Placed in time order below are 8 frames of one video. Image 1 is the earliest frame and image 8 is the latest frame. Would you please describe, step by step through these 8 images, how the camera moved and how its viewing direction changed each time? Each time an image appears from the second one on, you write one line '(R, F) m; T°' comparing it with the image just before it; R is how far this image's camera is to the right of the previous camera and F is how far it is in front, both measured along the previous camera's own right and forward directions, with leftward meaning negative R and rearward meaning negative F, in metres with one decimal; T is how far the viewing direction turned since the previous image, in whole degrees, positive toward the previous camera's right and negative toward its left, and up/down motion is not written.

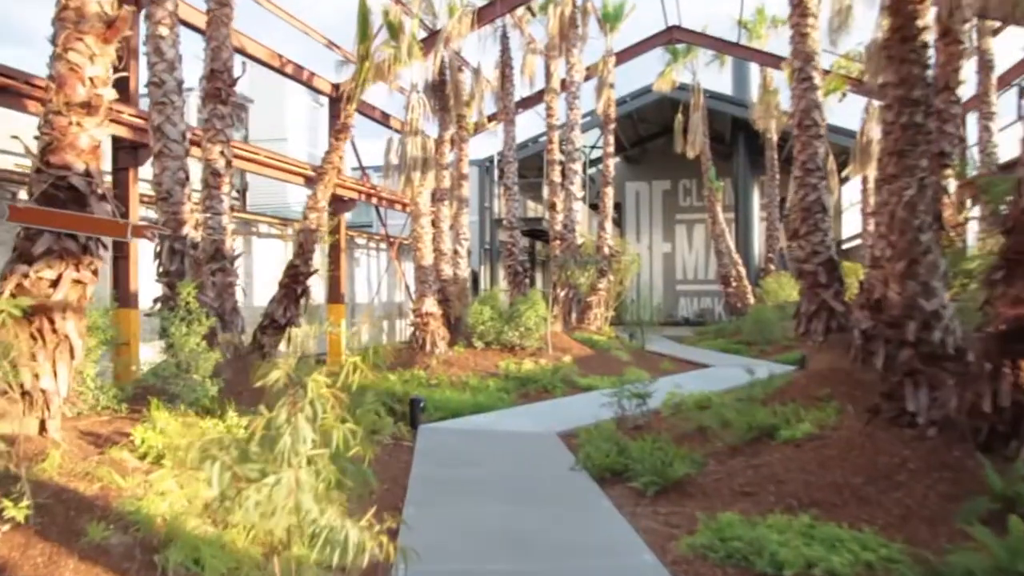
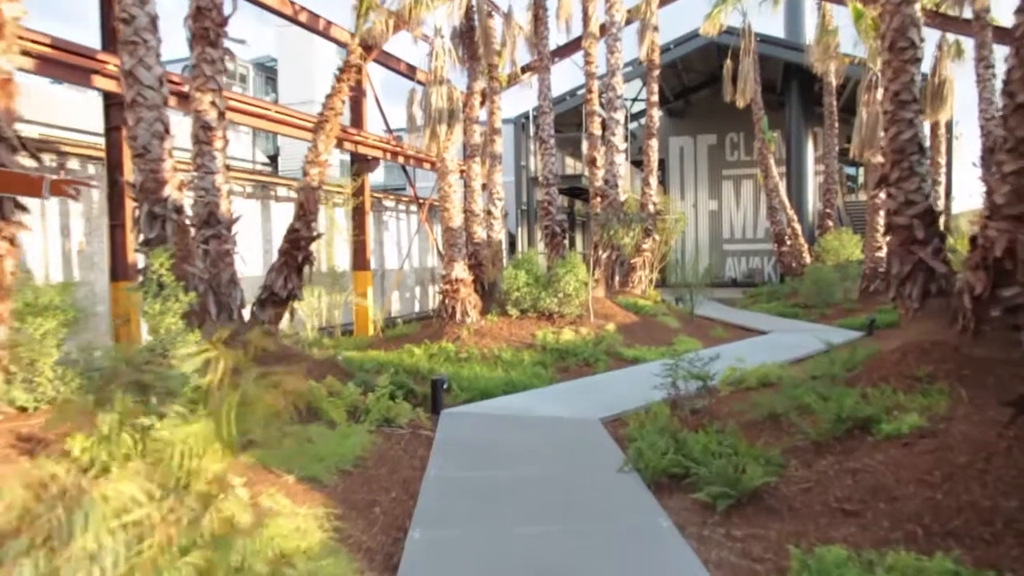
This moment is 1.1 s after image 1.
(+0.1, +1.1) m; -3°
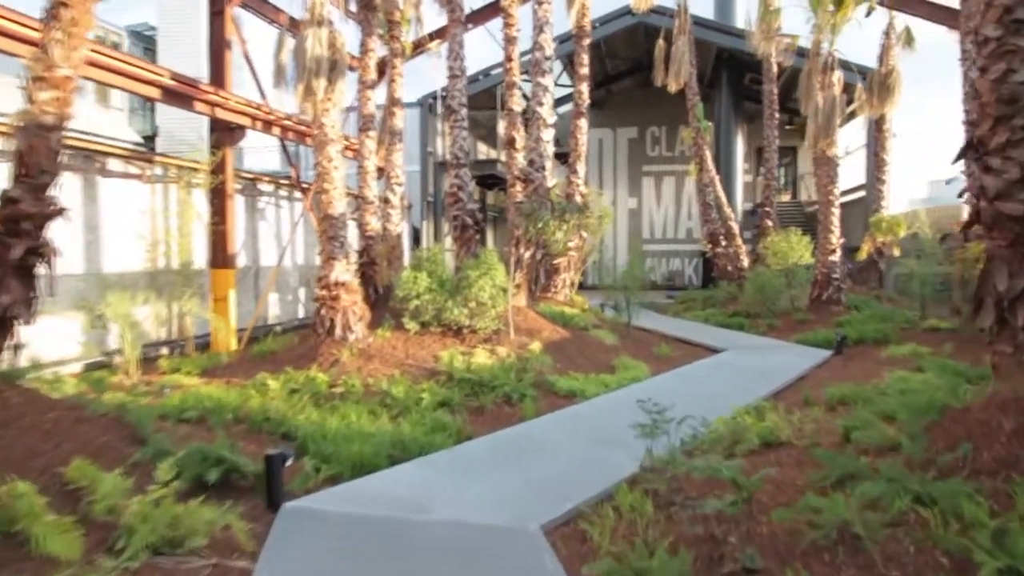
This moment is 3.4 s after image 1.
(+0.1, +2.6) m; +7°
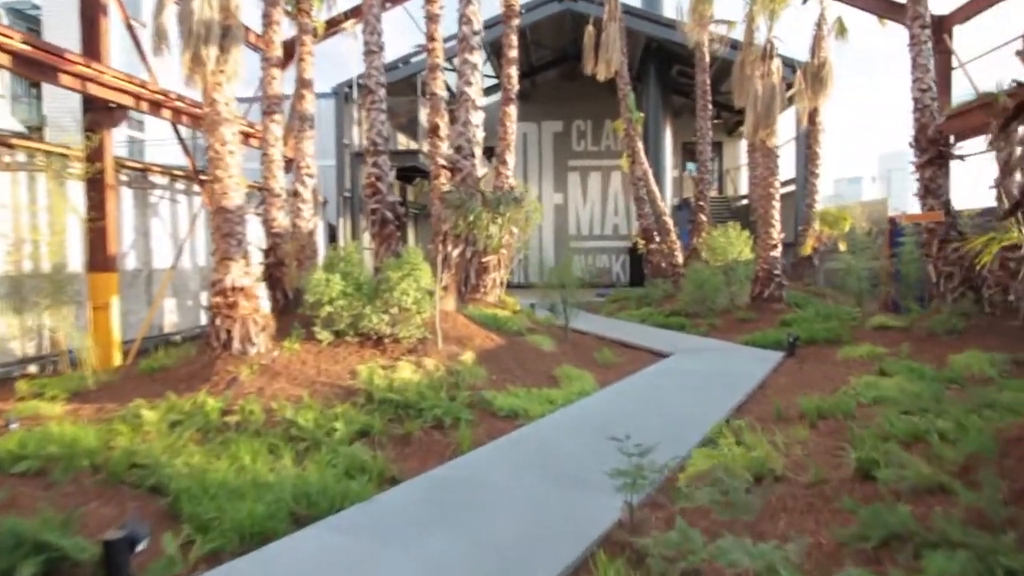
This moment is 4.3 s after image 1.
(-0.1, +1.1) m; +6°
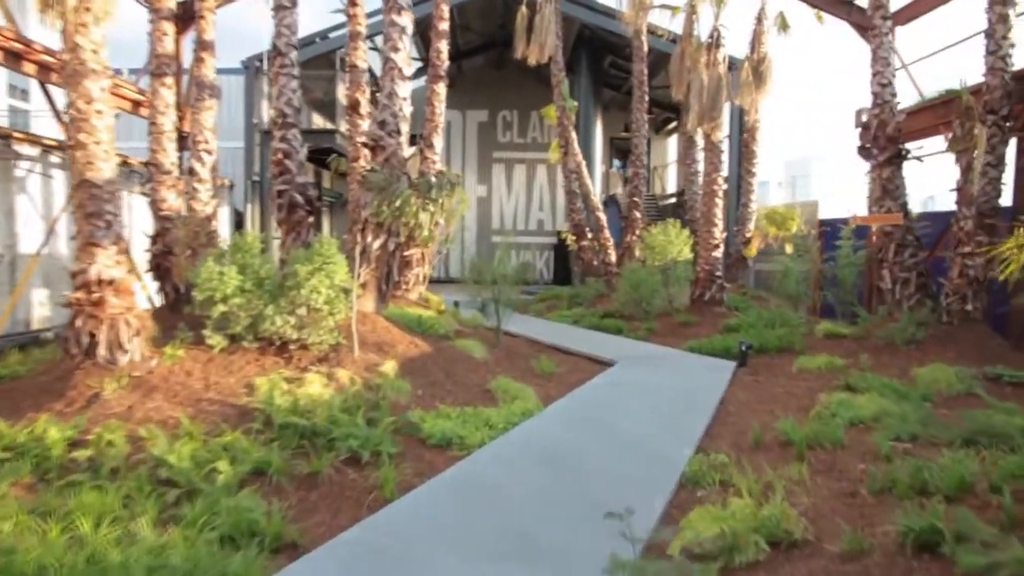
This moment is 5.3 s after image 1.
(-0.1, +1.1) m; +6°
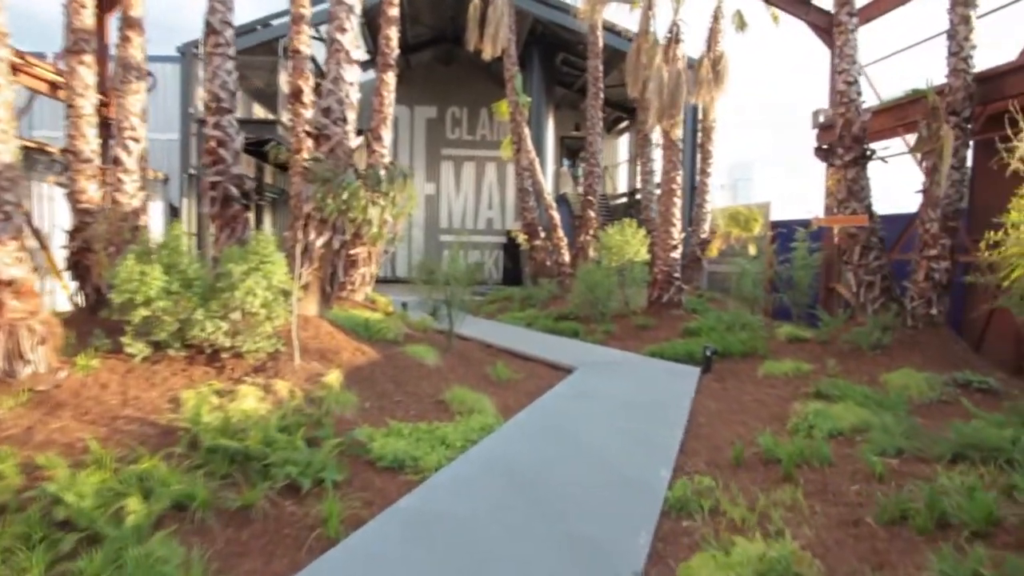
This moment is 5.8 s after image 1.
(-0.1, +0.5) m; +4°
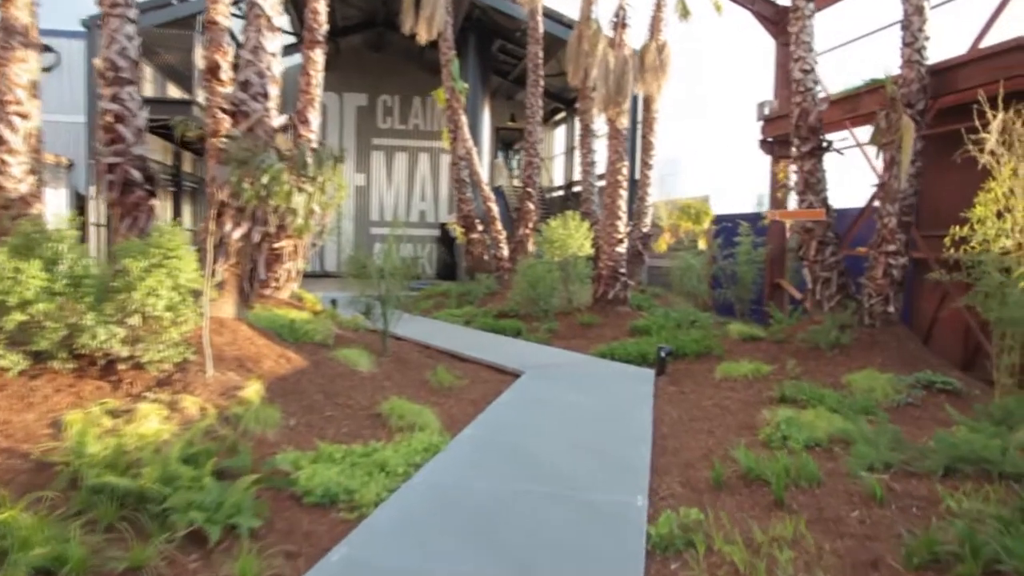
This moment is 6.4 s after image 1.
(-0.1, +0.7) m; +5°
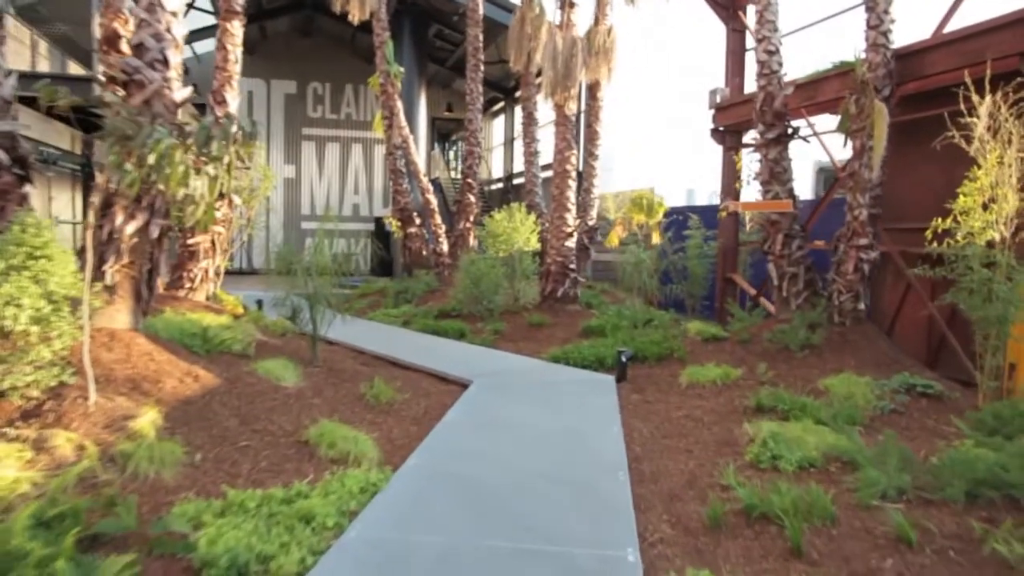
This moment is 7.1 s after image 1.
(-0.1, +0.8) m; +5°
